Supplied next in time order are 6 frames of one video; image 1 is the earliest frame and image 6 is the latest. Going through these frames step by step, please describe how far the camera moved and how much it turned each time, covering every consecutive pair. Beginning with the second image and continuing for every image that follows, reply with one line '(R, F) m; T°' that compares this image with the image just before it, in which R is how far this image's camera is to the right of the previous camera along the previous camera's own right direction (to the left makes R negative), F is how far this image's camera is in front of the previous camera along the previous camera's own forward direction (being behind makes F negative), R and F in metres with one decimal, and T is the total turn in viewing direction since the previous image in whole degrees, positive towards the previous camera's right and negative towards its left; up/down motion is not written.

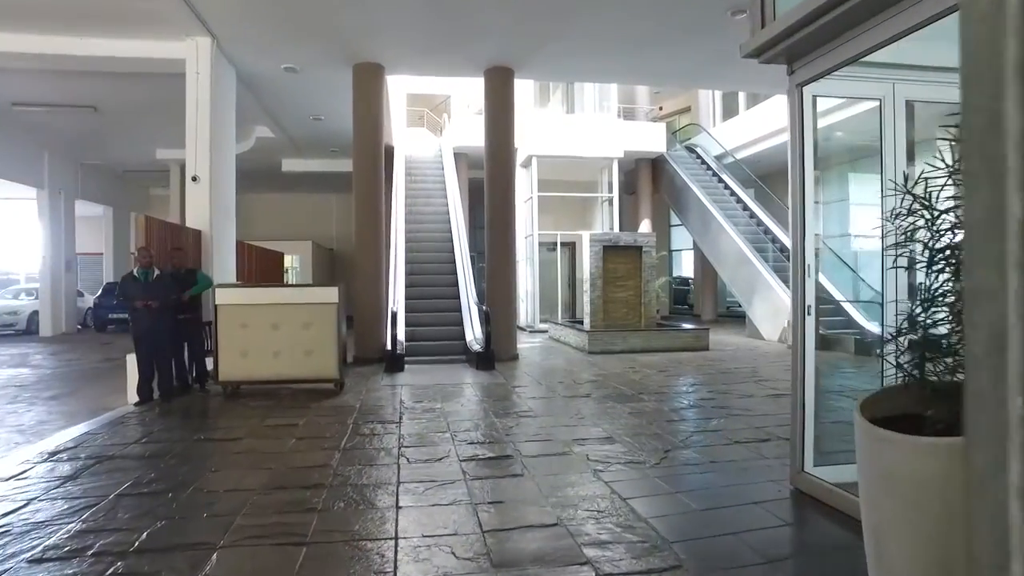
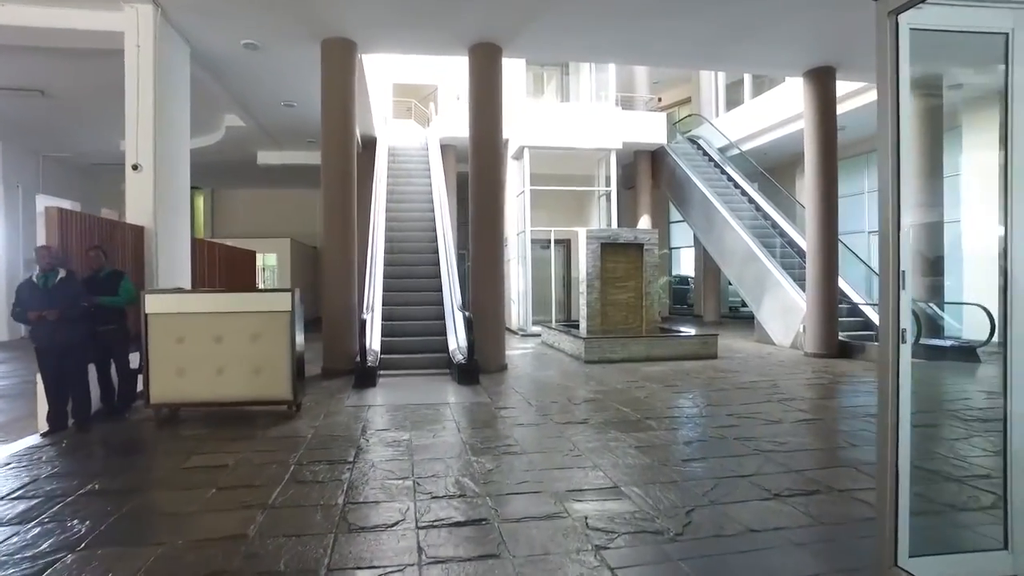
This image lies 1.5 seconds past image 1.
(+0.1, +0.9) m; 0°
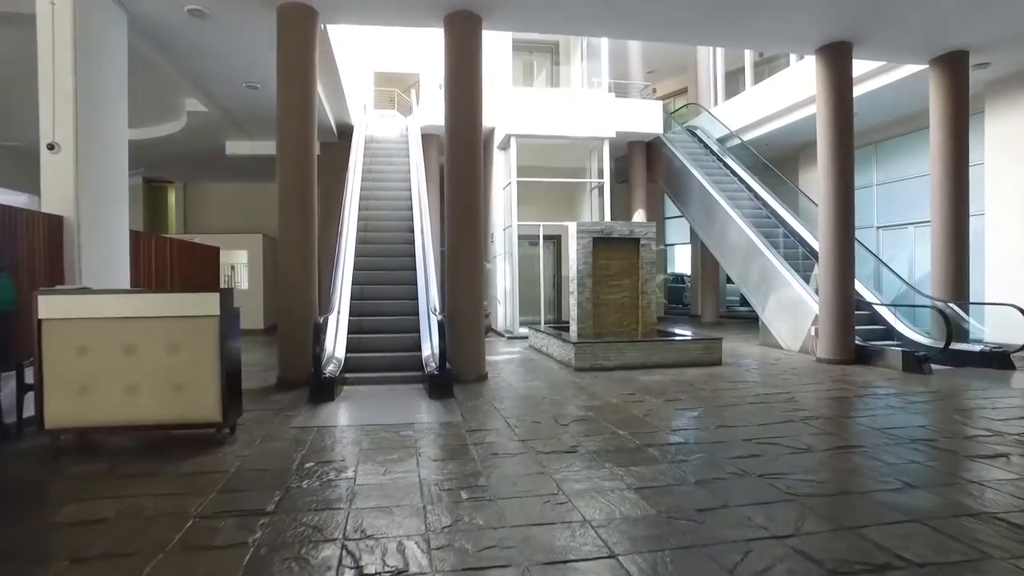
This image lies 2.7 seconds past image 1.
(+0.1, +0.9) m; +1°
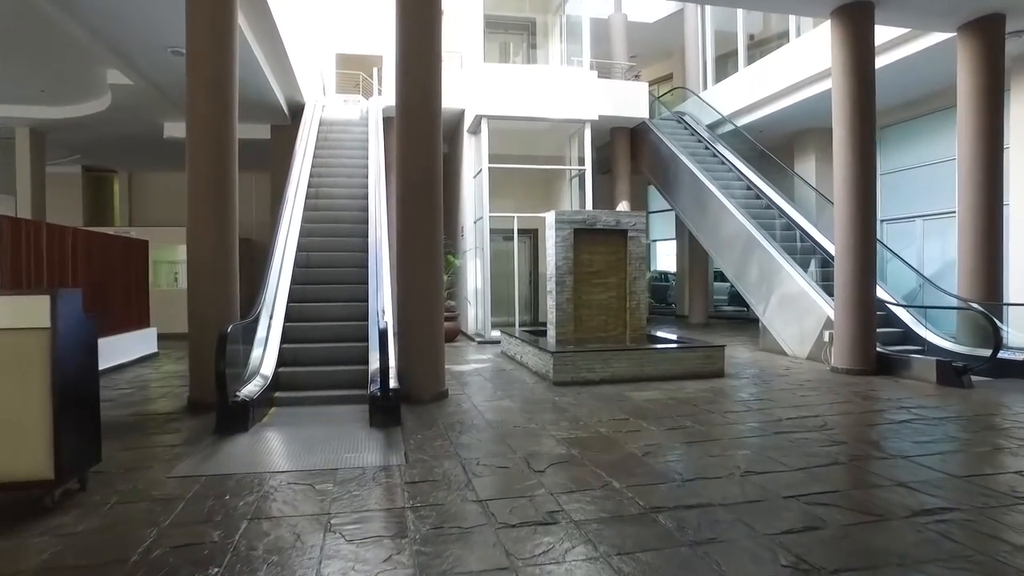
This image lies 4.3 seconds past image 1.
(+0.1, +1.3) m; +2°
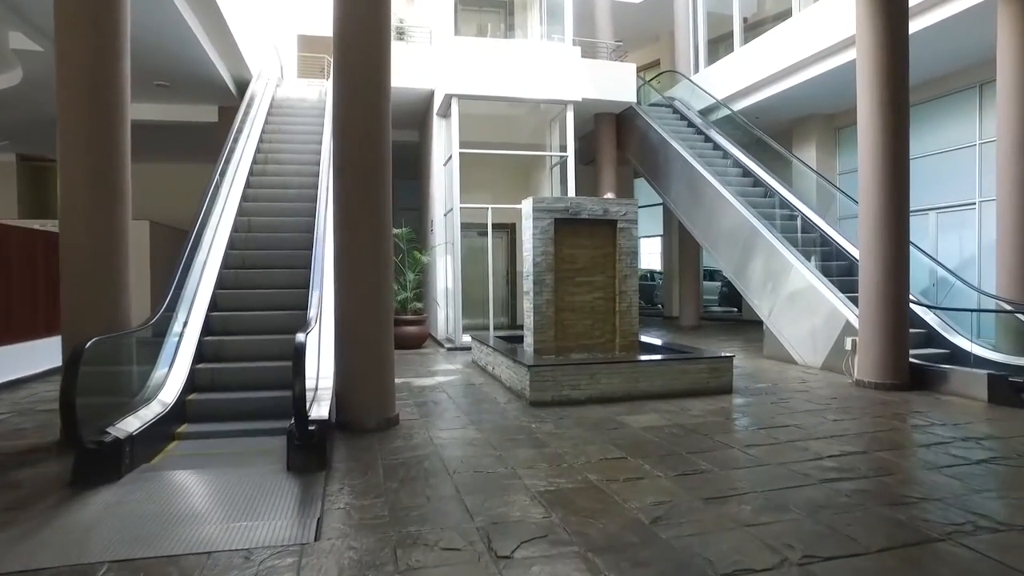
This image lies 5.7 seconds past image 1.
(+0.1, +1.2) m; +2°
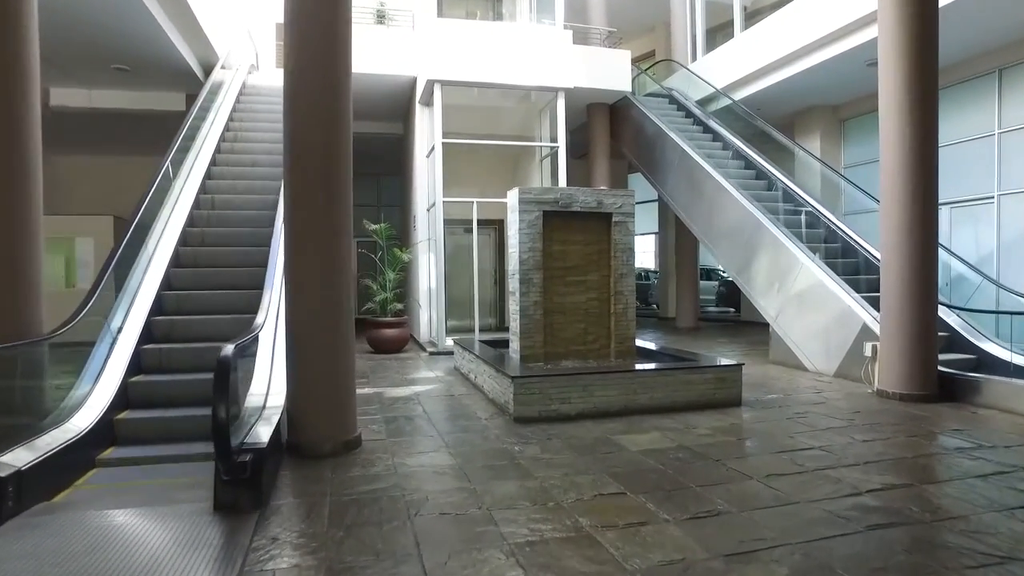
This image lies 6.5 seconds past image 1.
(+0.1, +0.7) m; +1°
